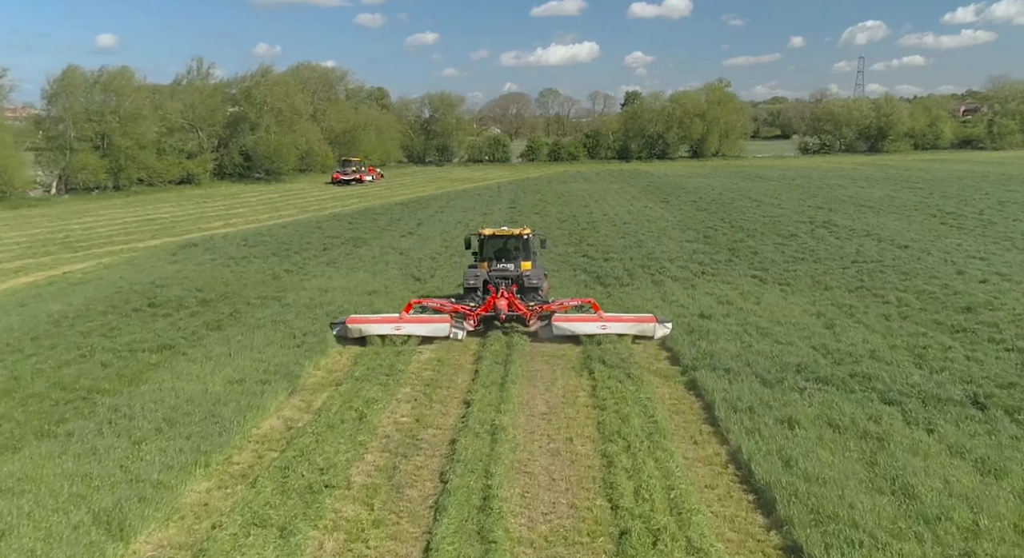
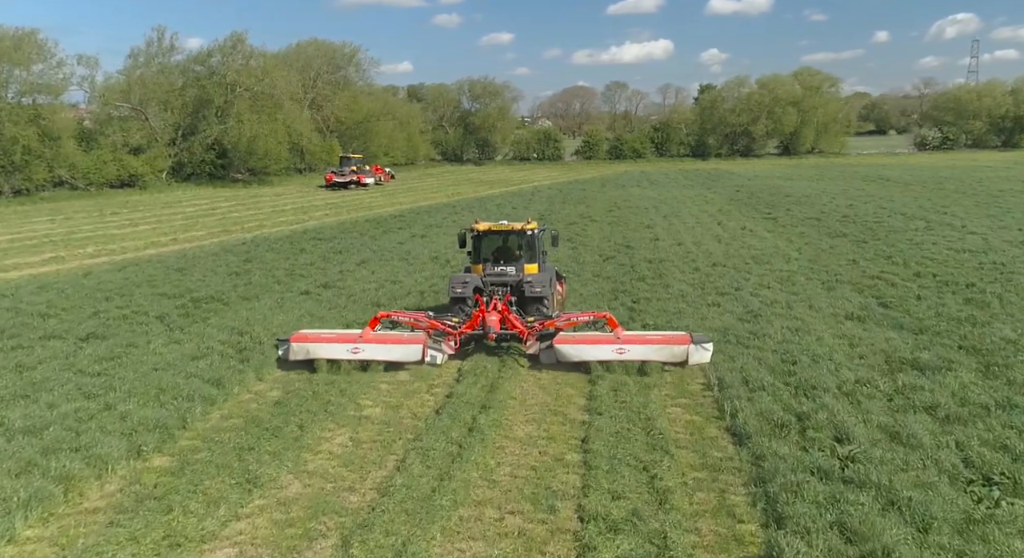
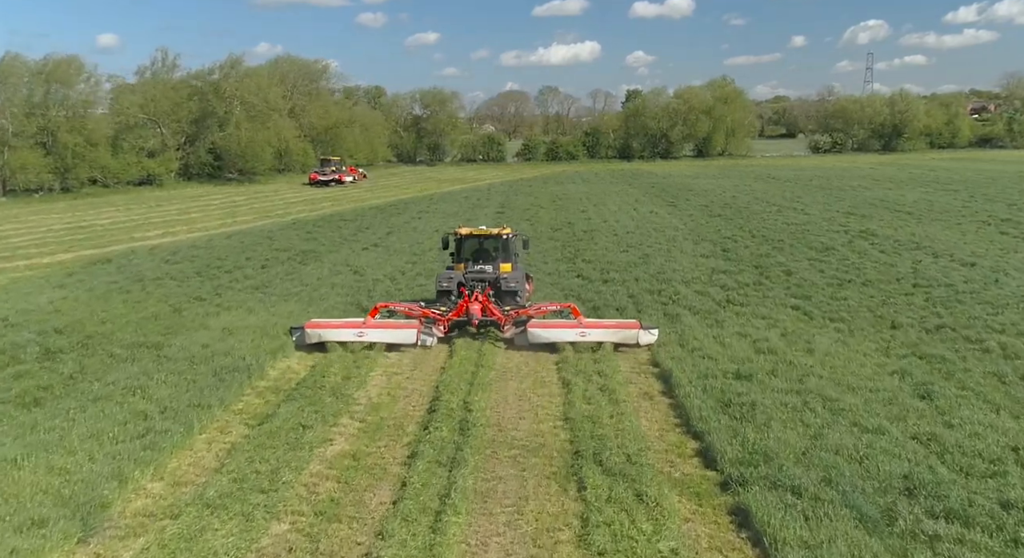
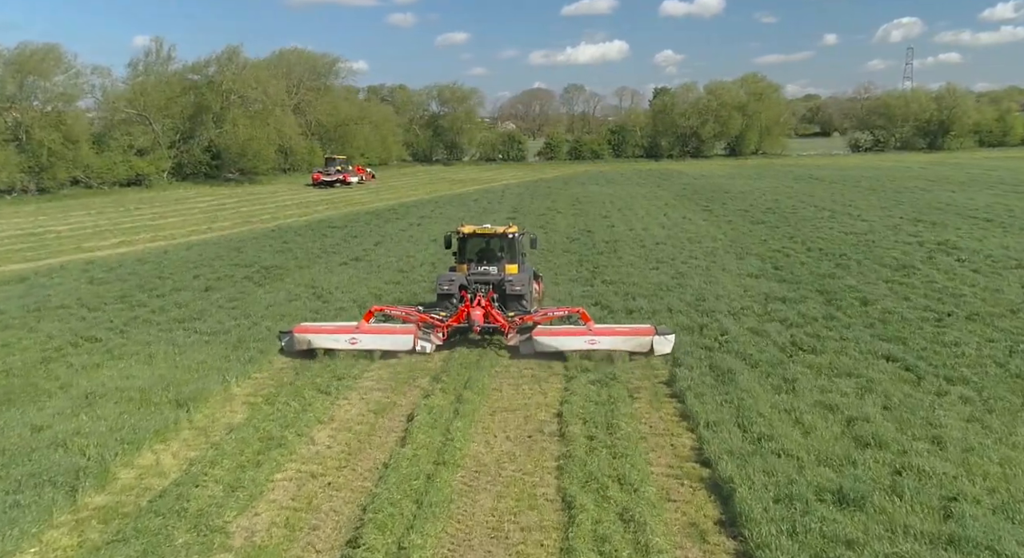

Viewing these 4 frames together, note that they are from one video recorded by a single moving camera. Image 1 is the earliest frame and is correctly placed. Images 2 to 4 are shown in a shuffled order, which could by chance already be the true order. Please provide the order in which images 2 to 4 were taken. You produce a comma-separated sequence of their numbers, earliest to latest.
3, 4, 2
